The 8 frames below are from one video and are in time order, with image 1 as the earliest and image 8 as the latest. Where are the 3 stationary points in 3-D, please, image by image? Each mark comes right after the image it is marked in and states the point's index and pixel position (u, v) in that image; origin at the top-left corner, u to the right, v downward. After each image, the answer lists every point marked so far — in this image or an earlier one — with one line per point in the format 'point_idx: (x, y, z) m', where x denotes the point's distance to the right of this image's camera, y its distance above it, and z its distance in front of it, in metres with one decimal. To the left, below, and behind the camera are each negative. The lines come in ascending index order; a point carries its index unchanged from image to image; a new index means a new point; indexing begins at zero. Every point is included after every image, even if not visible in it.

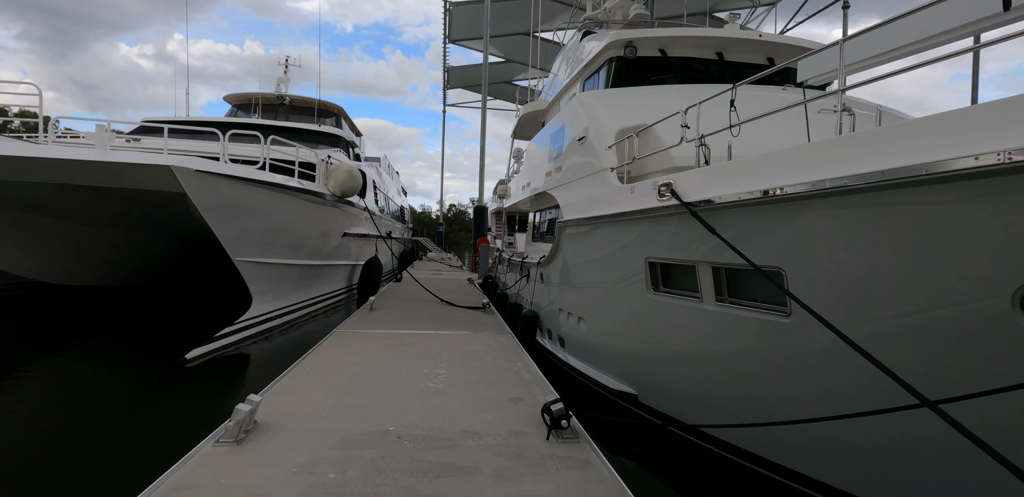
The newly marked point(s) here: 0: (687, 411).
0: (+1.1, -1.1, +2.8) m
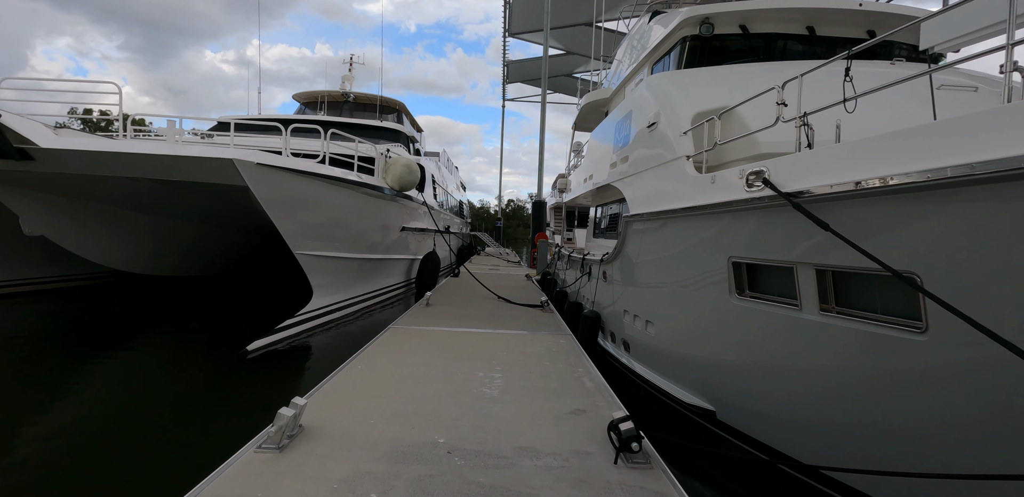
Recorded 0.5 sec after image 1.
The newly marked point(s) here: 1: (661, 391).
0: (+1.5, -1.0, +2.4) m
1: (+1.1, -1.1, +3.3) m
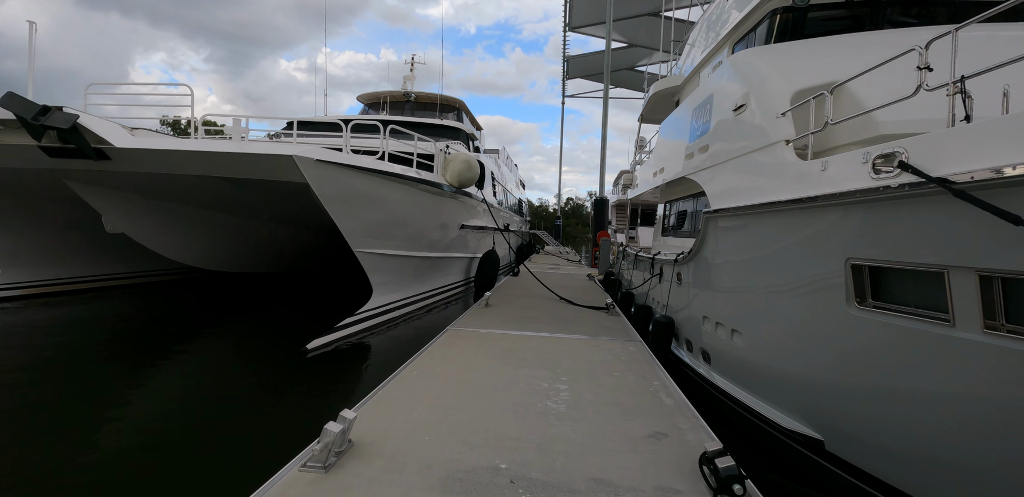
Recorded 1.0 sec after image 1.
0: (+1.8, -1.0, +2.0) m
1: (+1.6, -1.1, +2.9) m
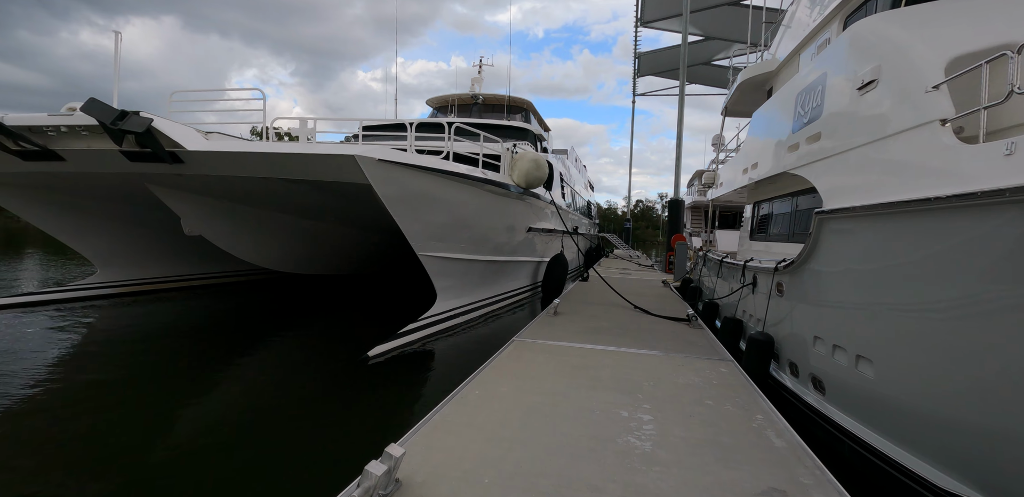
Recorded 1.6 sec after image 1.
0: (+2.1, -1.1, +1.4) m
1: (+2.0, -1.1, +2.3) m
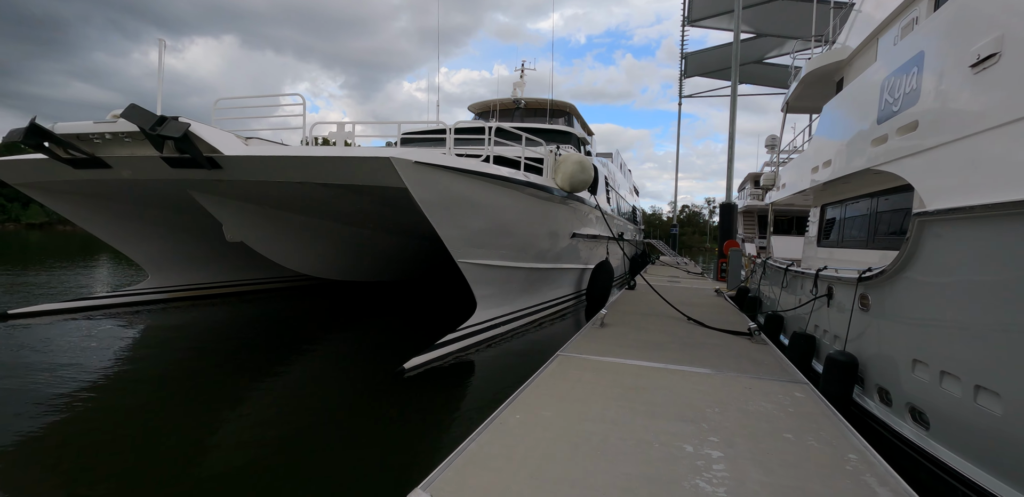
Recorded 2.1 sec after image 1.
0: (+2.2, -1.1, +0.9) m
1: (+2.2, -1.2, +1.9) m
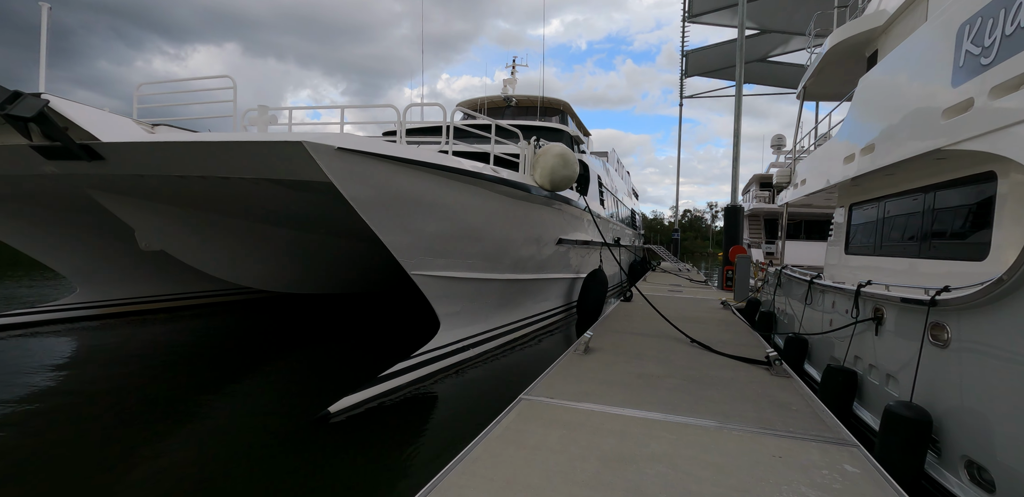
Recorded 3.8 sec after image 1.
0: (+1.9, -1.1, +0.1) m
1: (+1.9, -1.2, +1.1) m
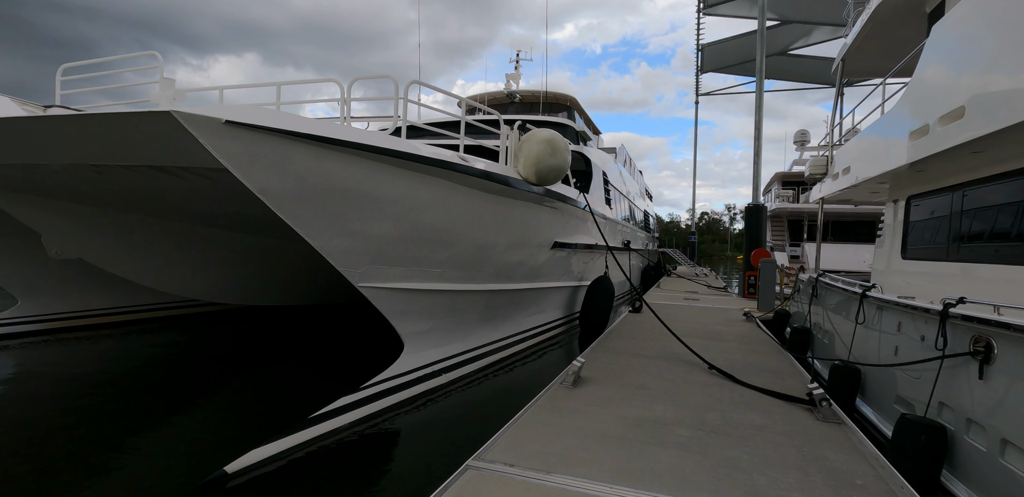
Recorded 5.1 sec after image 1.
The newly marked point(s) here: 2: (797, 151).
0: (+1.6, -1.1, -0.7) m
1: (+1.6, -1.2, +0.3) m
2: (+8.0, +2.7, +12.1) m
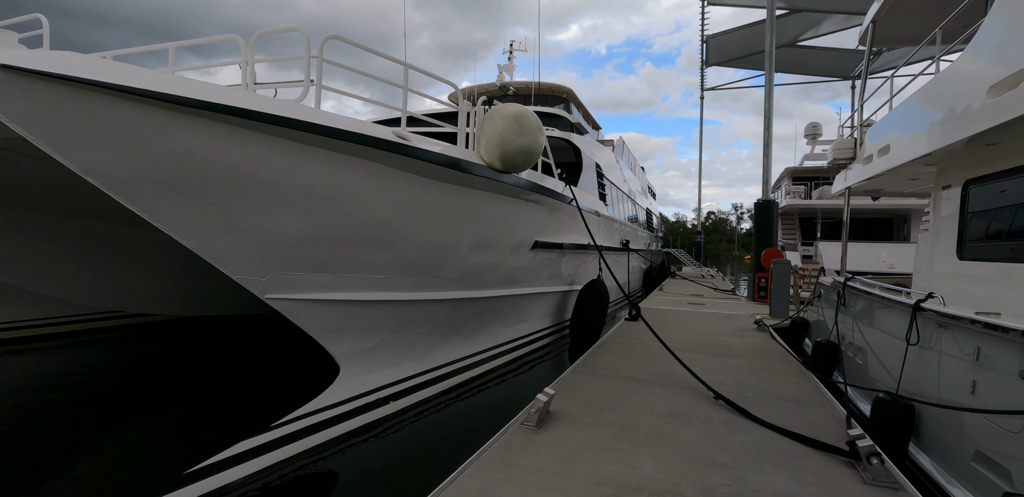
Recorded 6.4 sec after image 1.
0: (+1.2, -1.1, -1.4) m
1: (+1.3, -1.2, -0.4) m
2: (+7.8, +2.8, +11.4) m
